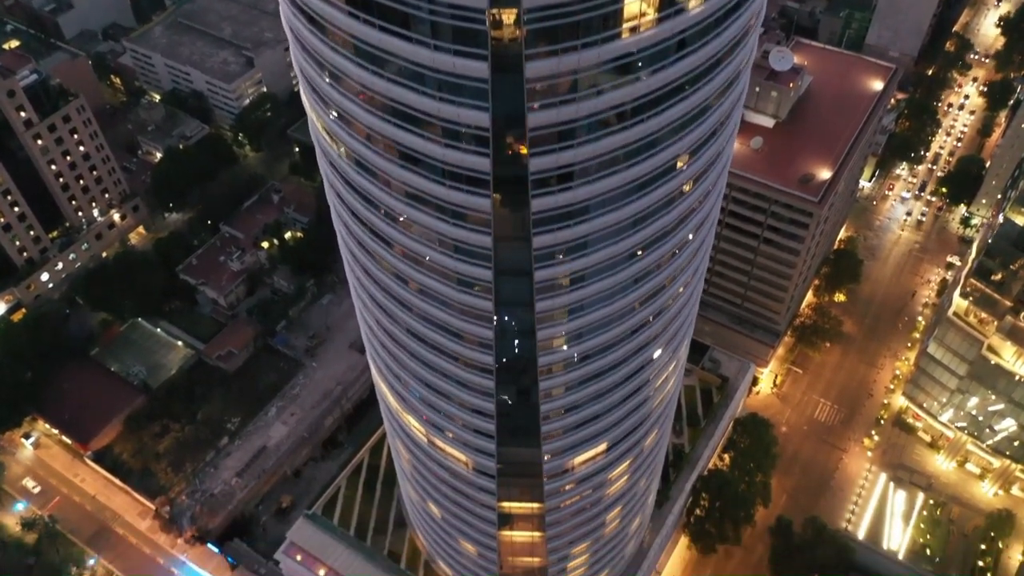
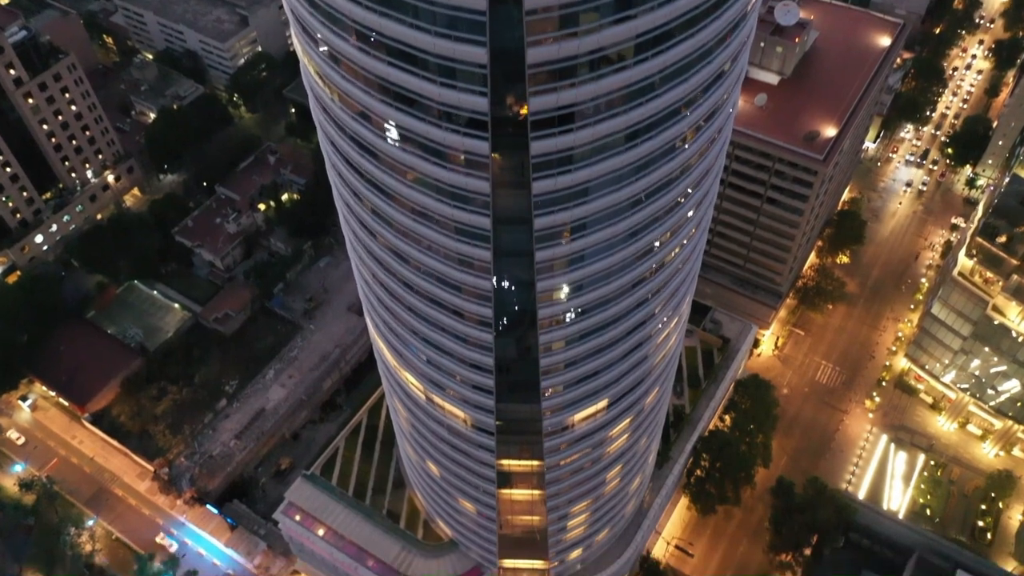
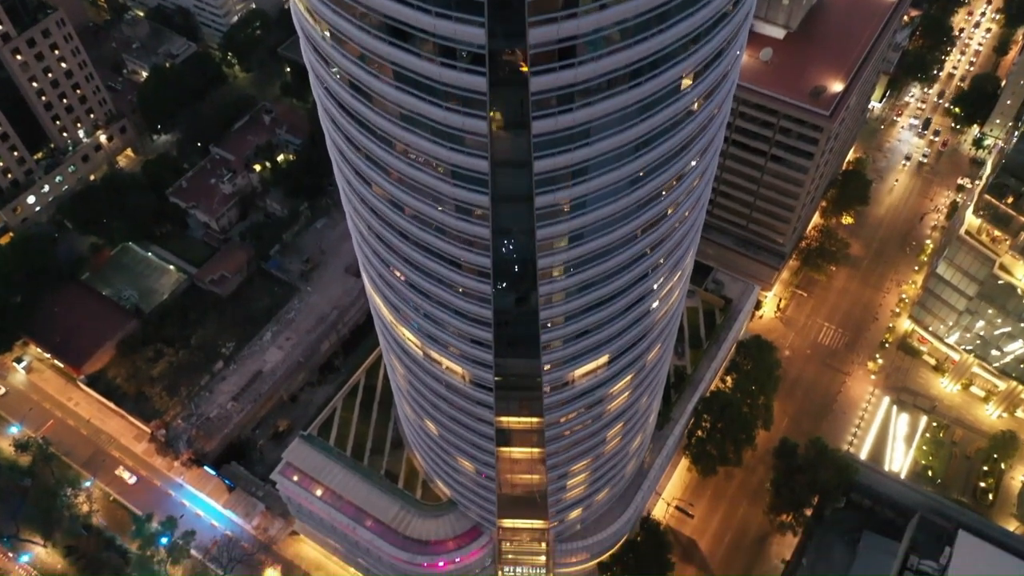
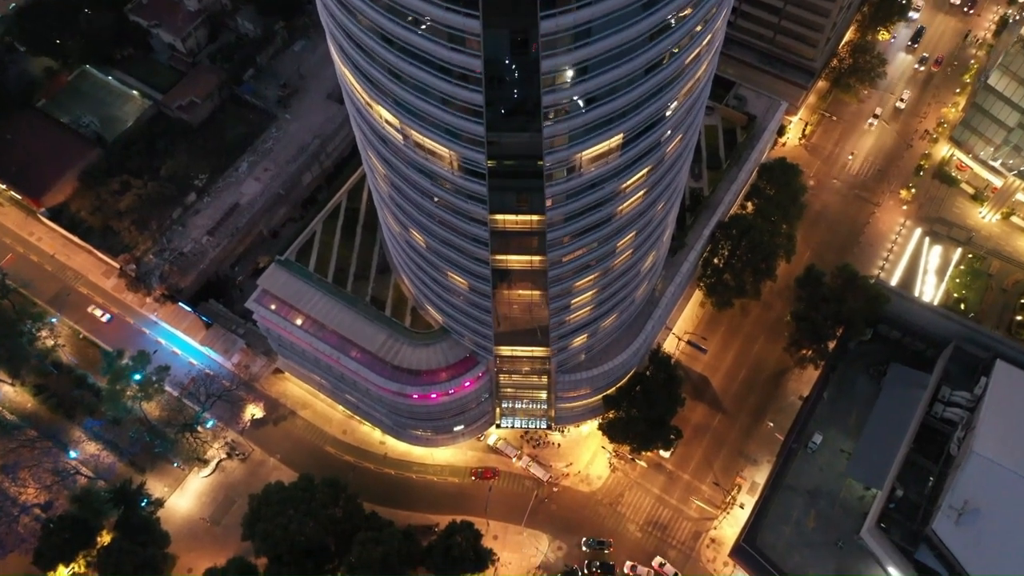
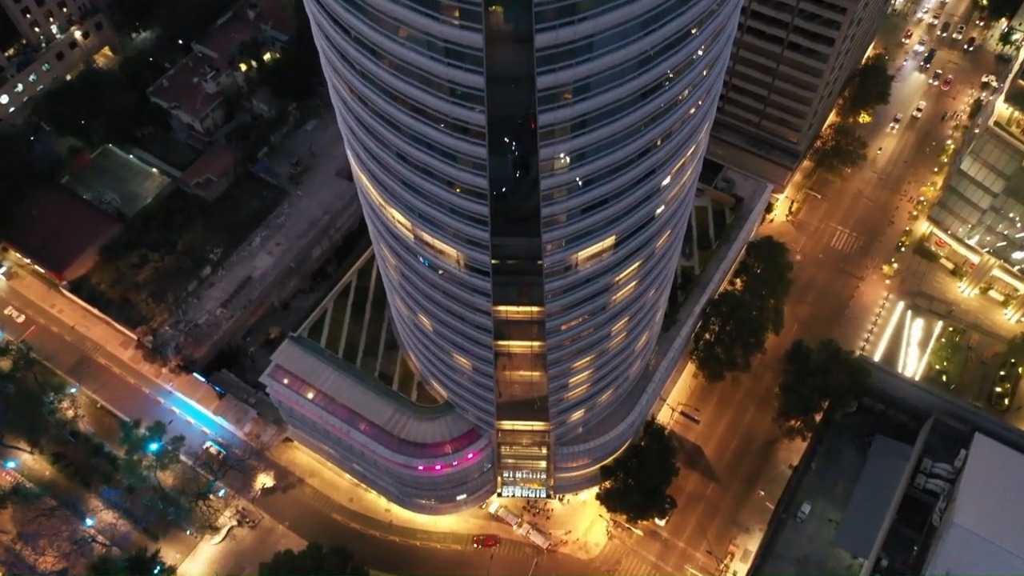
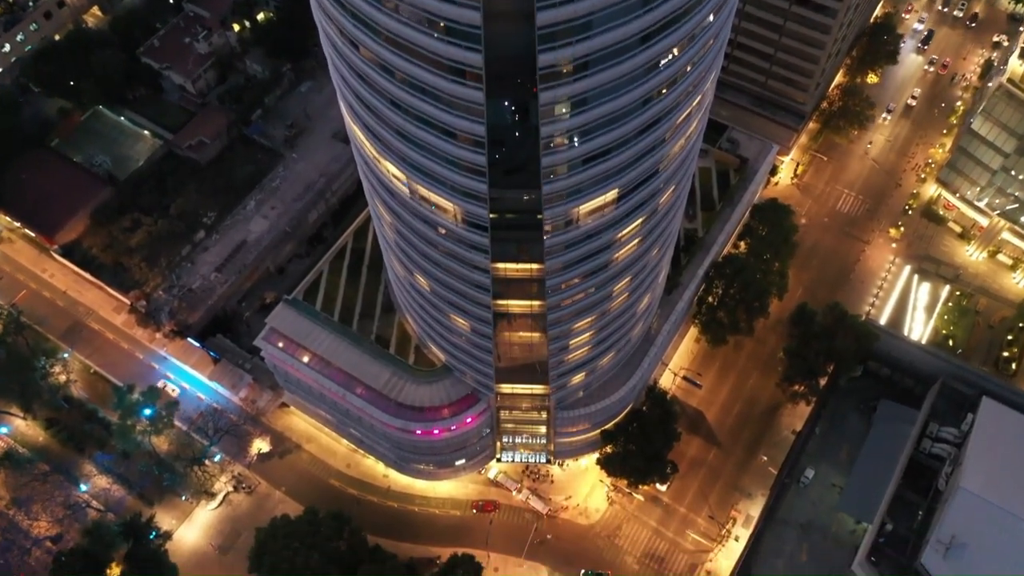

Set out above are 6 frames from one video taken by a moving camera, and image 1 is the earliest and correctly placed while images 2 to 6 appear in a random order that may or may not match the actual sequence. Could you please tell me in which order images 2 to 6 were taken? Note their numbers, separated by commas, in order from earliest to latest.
2, 3, 5, 6, 4
